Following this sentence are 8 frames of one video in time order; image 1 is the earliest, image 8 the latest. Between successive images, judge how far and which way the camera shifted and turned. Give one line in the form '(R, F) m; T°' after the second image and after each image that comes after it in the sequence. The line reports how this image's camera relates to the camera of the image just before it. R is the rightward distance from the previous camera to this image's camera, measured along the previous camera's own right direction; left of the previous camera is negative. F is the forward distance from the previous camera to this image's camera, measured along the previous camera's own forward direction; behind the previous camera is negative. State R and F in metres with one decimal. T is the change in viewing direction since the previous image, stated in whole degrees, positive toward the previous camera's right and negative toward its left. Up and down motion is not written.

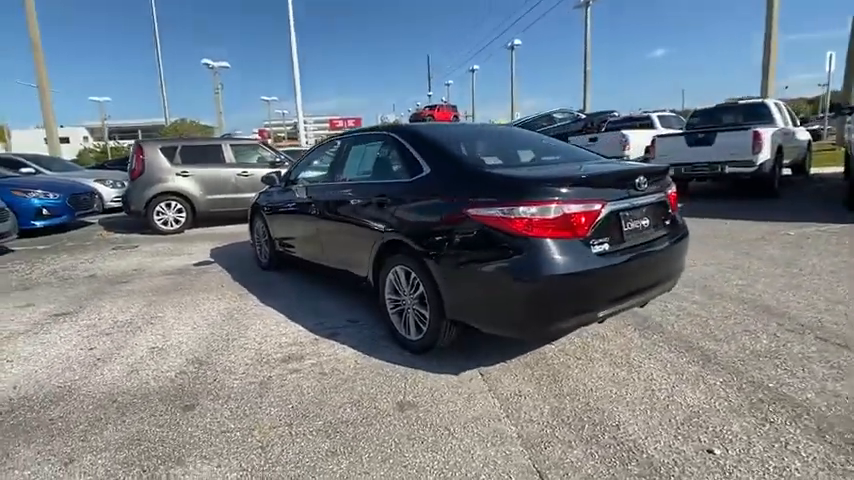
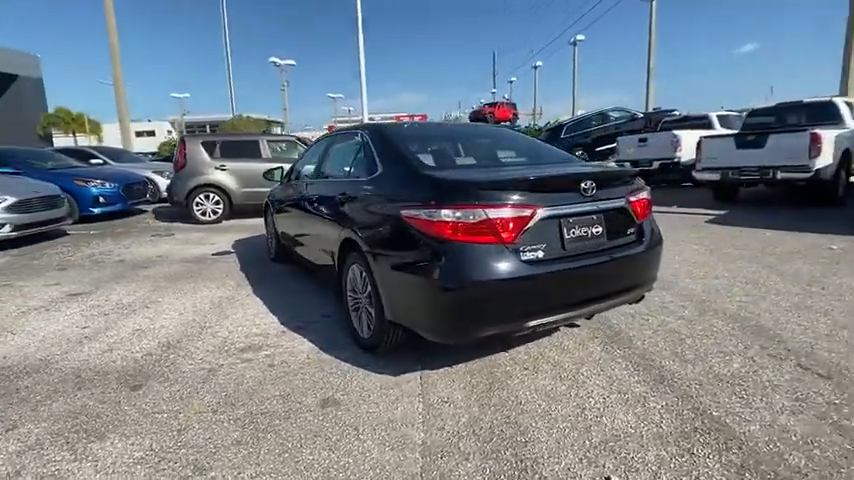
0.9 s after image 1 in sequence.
(+0.8, +0.1) m; -8°
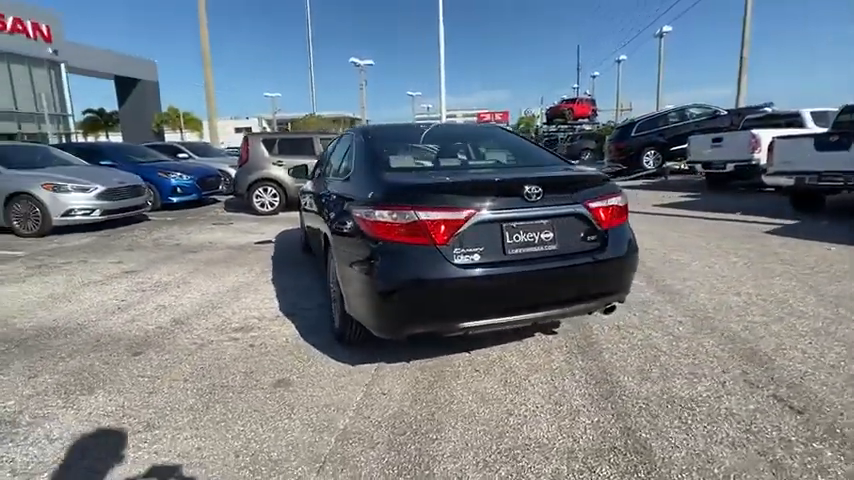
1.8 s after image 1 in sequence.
(+0.8, 0.0) m; -10°
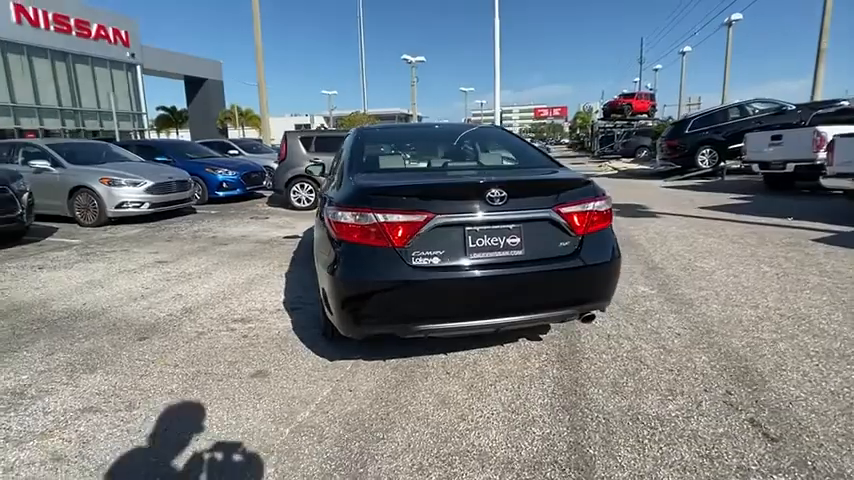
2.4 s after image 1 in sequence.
(+0.5, 0.0) m; -7°
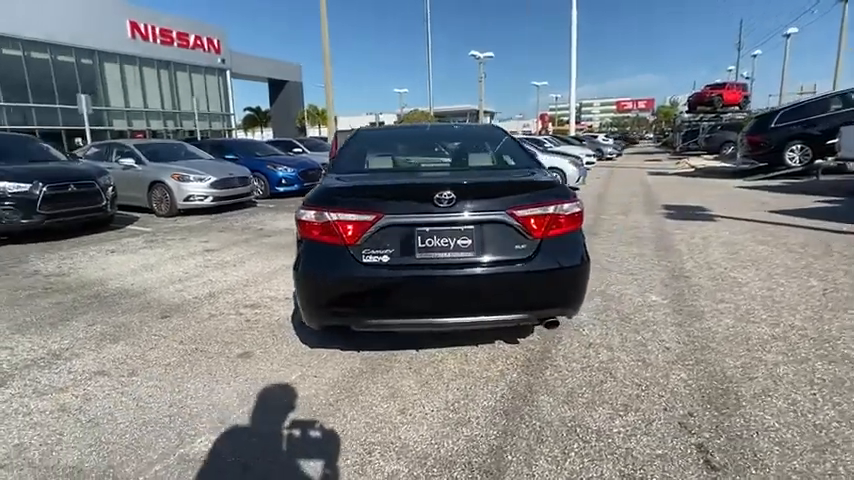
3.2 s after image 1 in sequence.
(+0.7, 0.0) m; -9°
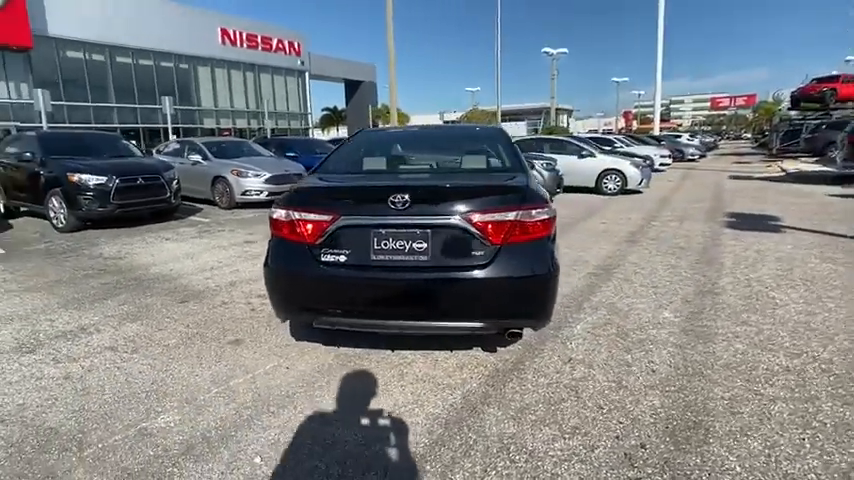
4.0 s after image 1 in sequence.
(+0.7, +0.1) m; -9°
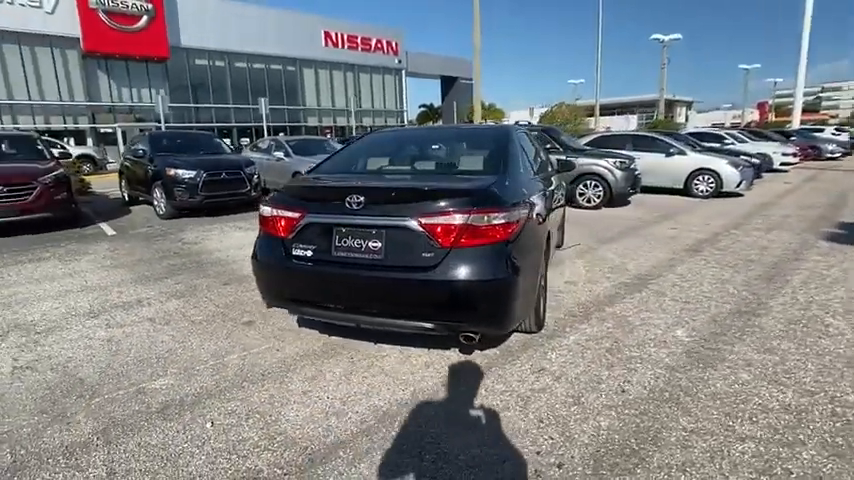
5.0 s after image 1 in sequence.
(+0.9, 0.0) m; -13°
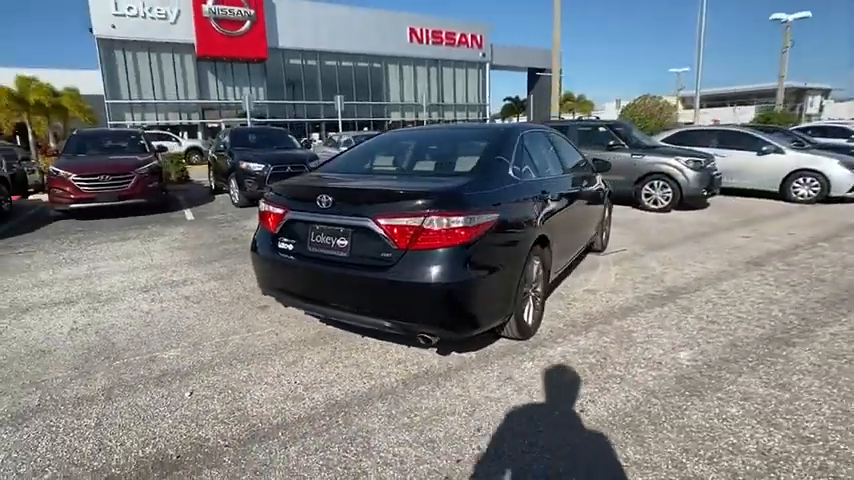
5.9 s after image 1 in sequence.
(+0.8, 0.0) m; -11°
